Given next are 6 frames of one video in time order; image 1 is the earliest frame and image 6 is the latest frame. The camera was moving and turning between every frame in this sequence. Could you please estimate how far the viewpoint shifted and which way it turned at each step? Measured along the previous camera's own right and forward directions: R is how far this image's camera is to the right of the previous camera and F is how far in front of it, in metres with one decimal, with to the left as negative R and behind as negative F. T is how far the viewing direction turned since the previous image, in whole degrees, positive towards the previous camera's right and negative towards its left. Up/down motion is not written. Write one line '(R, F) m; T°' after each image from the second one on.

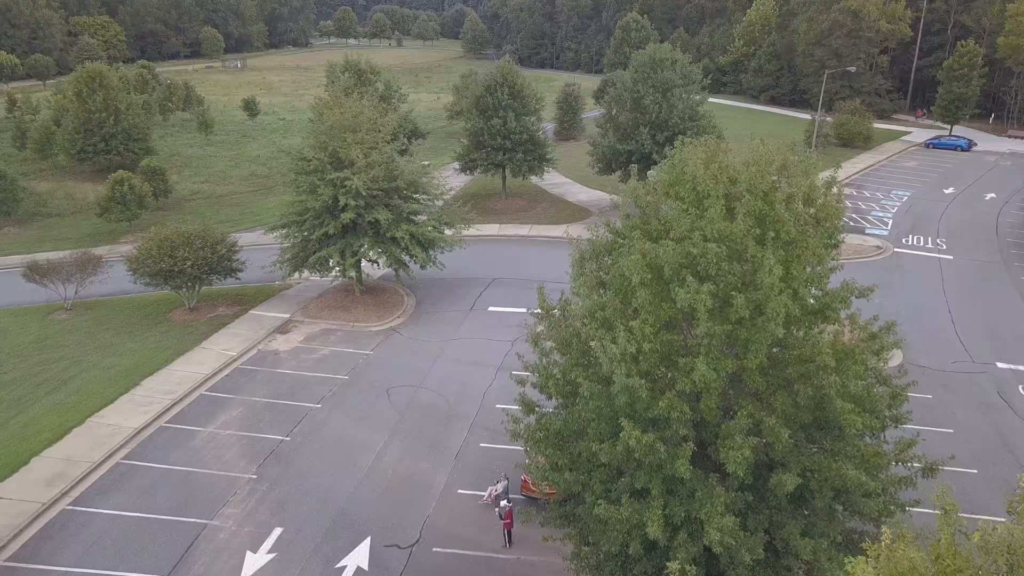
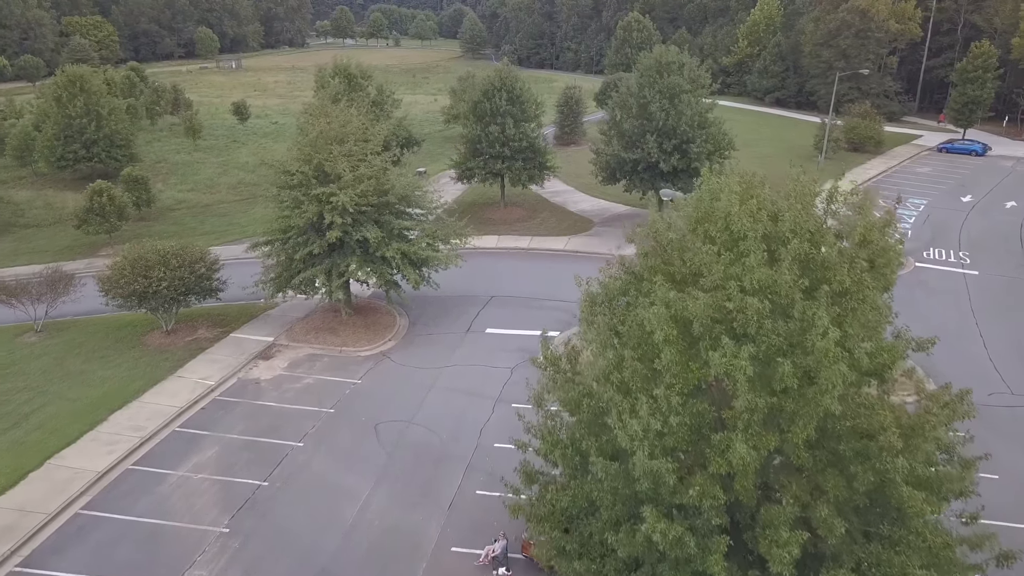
(0.0, +1.6) m; 0°
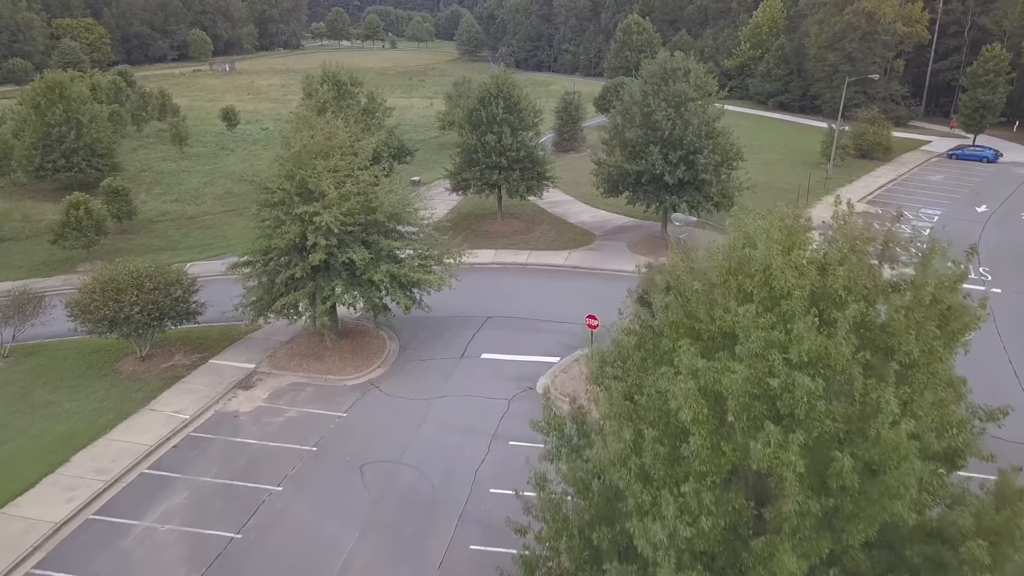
(0.0, +1.4) m; 0°
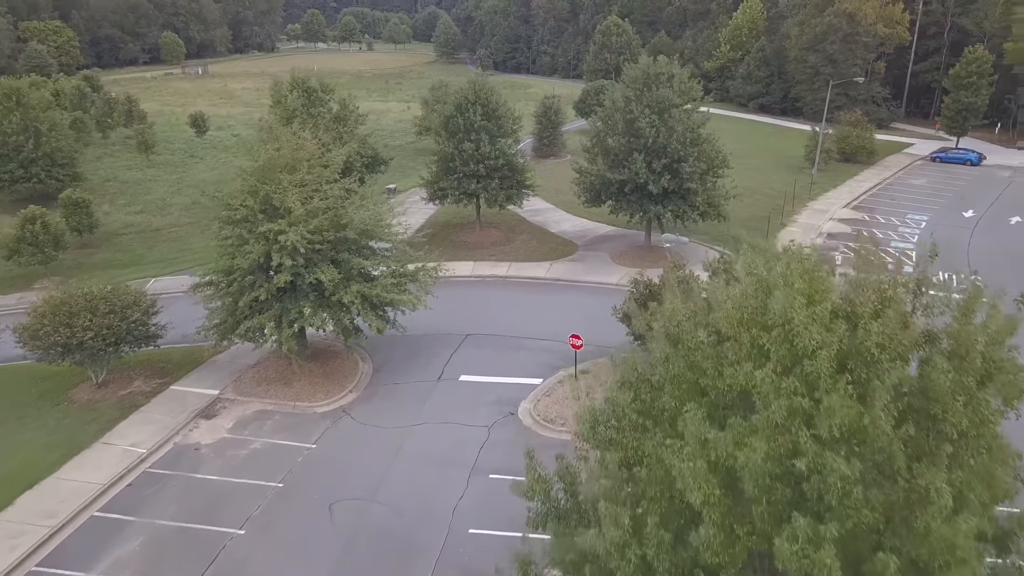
(0.0, +1.1) m; +1°
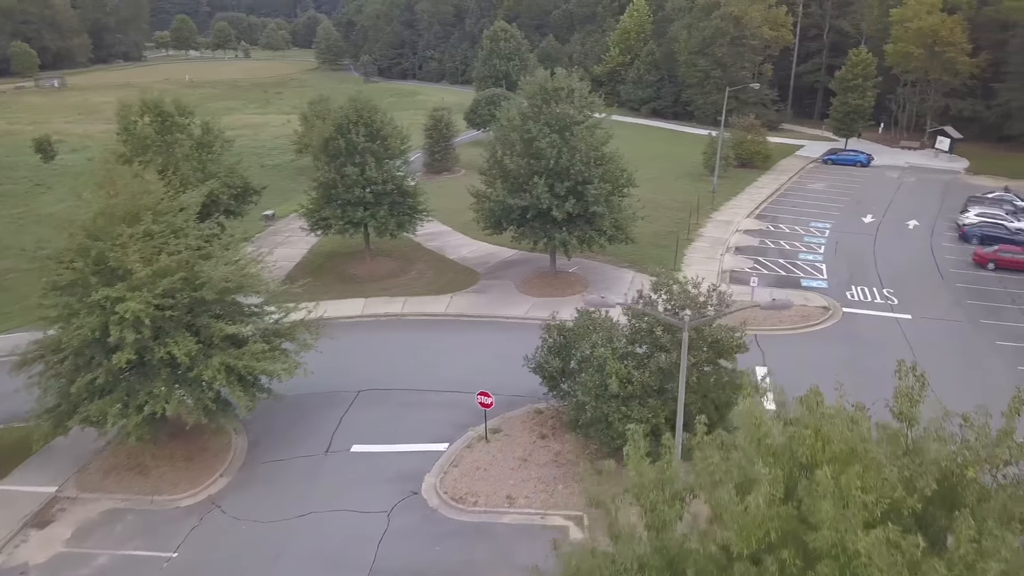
(+0.1, +2.5) m; +7°
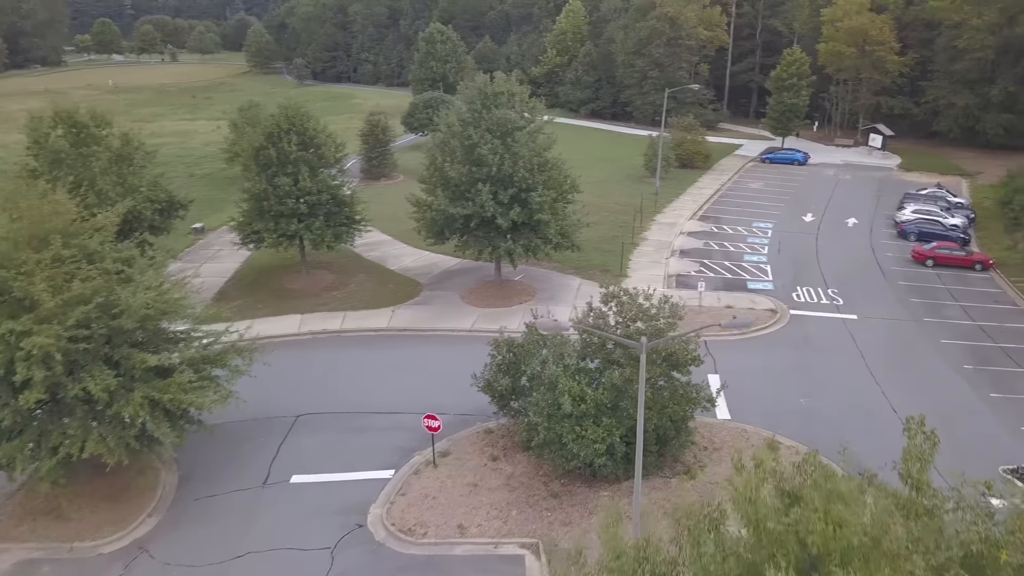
(0.0, +0.8) m; +4°
